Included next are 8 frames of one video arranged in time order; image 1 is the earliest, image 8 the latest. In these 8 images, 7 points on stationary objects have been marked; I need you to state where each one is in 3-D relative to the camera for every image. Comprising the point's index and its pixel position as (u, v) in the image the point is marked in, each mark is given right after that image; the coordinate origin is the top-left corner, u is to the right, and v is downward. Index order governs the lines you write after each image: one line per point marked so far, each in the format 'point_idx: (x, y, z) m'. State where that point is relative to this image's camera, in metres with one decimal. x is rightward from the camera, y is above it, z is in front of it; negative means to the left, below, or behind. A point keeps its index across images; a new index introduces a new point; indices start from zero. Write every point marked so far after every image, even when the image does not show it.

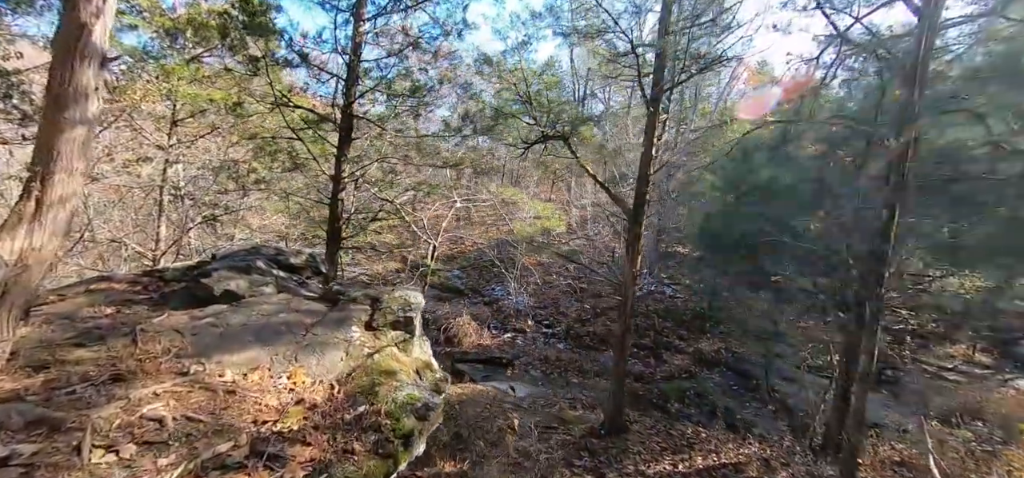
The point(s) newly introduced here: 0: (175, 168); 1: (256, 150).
0: (-7.2, +1.5, +11.2) m
1: (-4.2, +1.5, +8.6) m
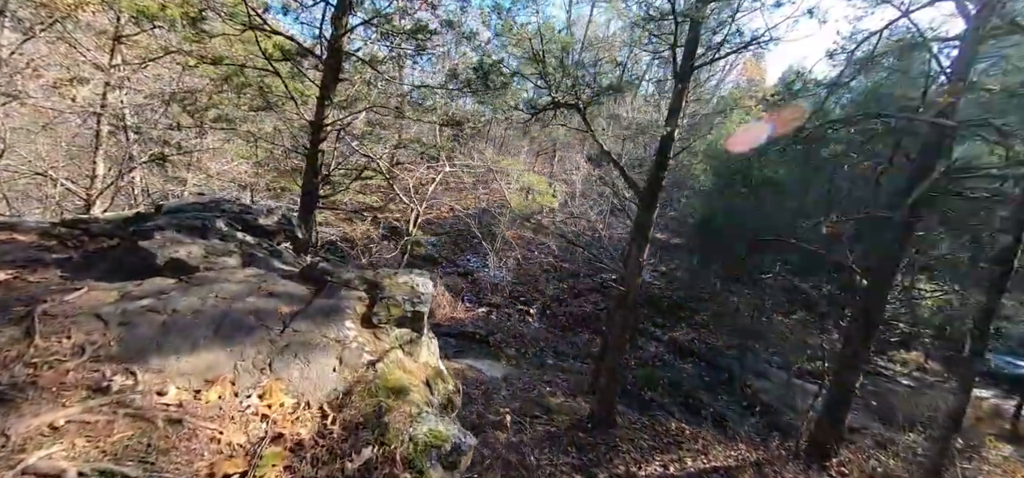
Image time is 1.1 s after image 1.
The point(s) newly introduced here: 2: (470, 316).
0: (-7.2, +2.7, +9.7) m
1: (-4.1, +2.2, +7.3) m
2: (-1.2, -2.2, +14.8) m
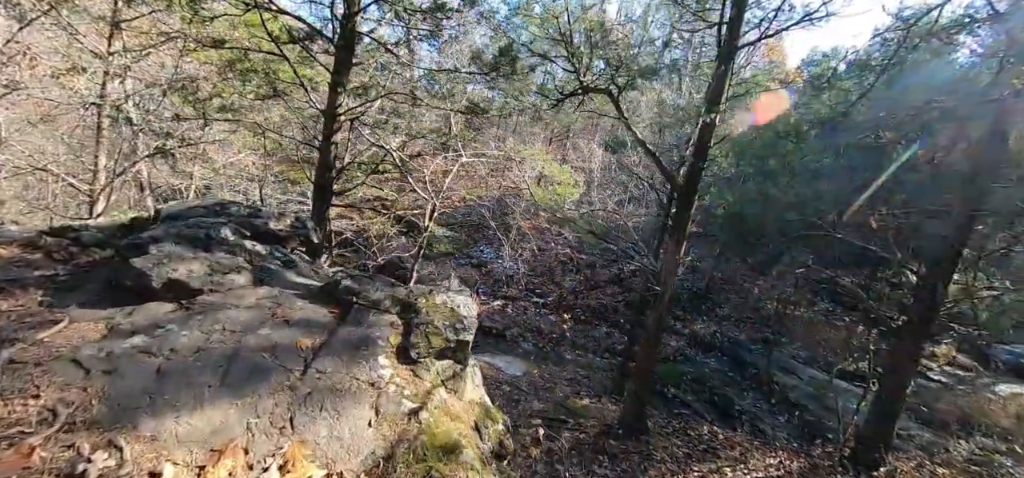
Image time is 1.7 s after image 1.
0: (-6.9, +2.7, +9.2) m
1: (-3.7, +2.2, +6.7) m
2: (-0.7, -2.0, +14.4) m
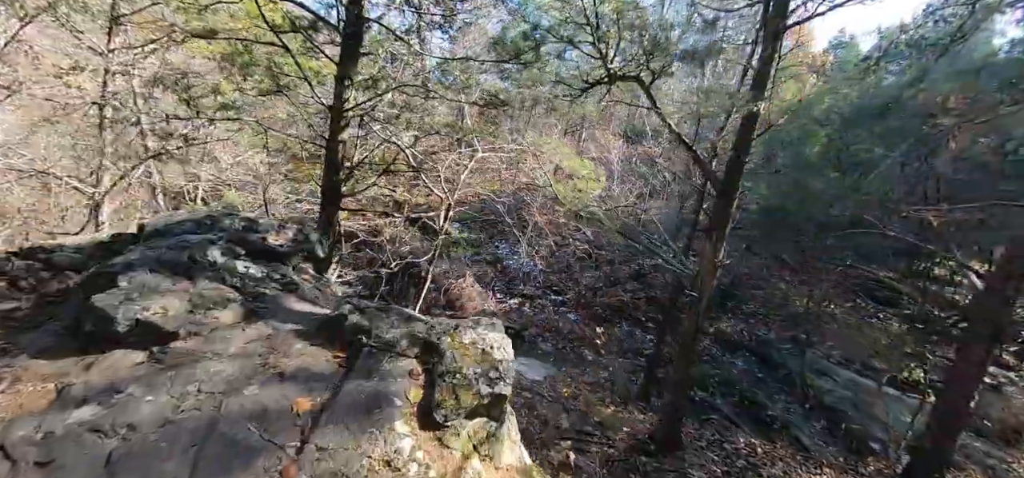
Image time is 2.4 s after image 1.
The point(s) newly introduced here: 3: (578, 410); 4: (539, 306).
0: (-6.6, +2.7, +8.8) m
1: (-3.5, +2.1, +6.3) m
2: (-0.3, -1.9, +13.9) m
3: (+1.1, -2.9, +8.8) m
4: (+0.7, -1.8, +14.3) m
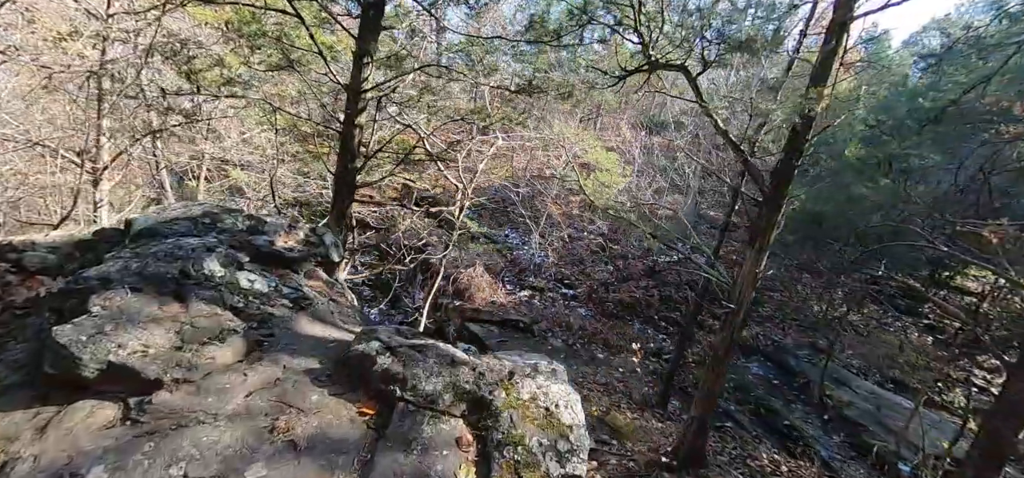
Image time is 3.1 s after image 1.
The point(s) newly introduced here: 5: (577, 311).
0: (-6.1, +3.0, +8.2) m
1: (-3.1, +2.3, +5.7) m
2: (0.0, -1.6, +13.5) m
3: (+1.3, -2.8, +8.4) m
4: (+1.0, -1.6, +13.9) m
5: (+1.7, -1.9, +13.7) m
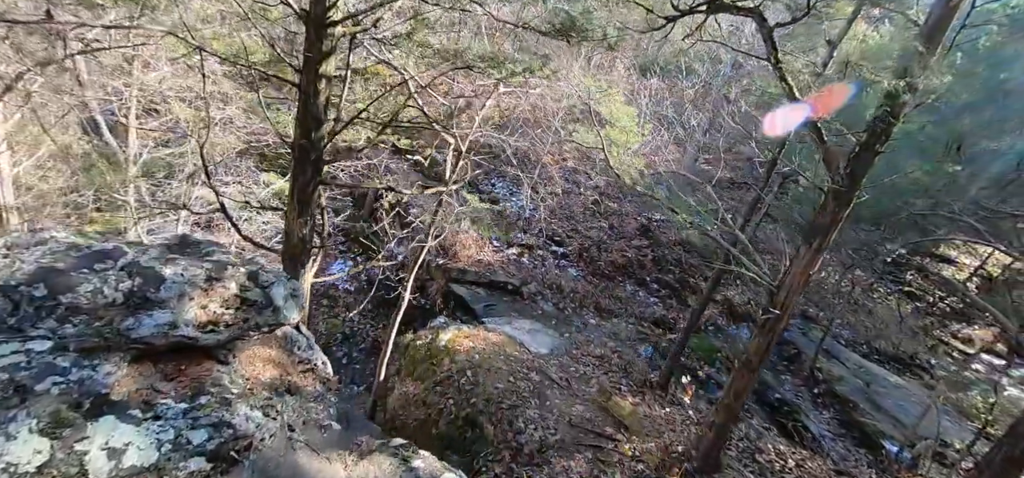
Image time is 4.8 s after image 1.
0: (-6.0, +3.6, +6.3) m
1: (-2.9, +2.4, +4.1) m
2: (-0.3, -0.5, +12.5) m
3: (+1.2, -2.4, +7.7) m
4: (+0.7, -0.5, +12.9) m
5: (+1.4, -0.8, +12.8) m
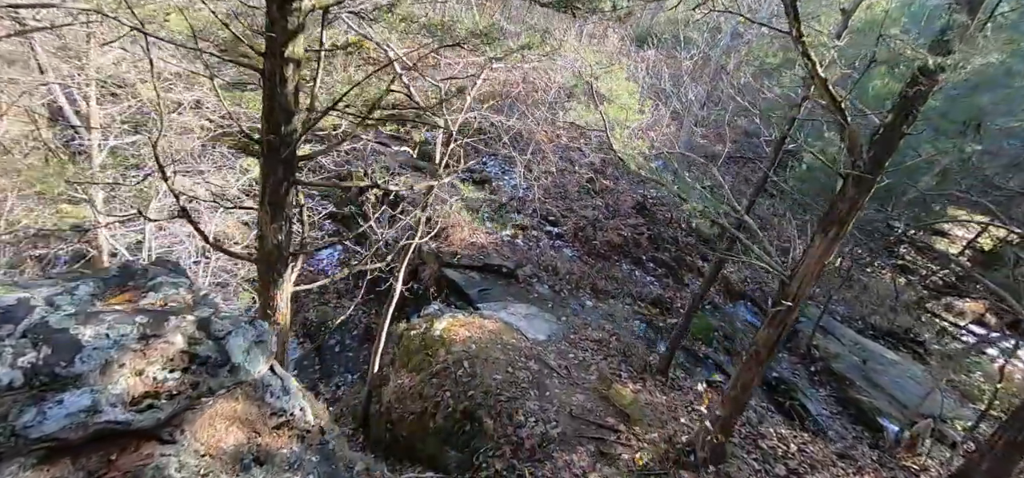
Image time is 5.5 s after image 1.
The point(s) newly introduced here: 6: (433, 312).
0: (-6.1, +3.6, +5.7) m
1: (-2.9, +2.4, +3.6) m
2: (-0.5, -0.1, +12.2) m
3: (+1.2, -2.2, +7.5) m
4: (+0.5, 0.0, +12.7) m
5: (+1.2, -0.3, +12.6) m
6: (-1.4, -1.3, +9.6) m
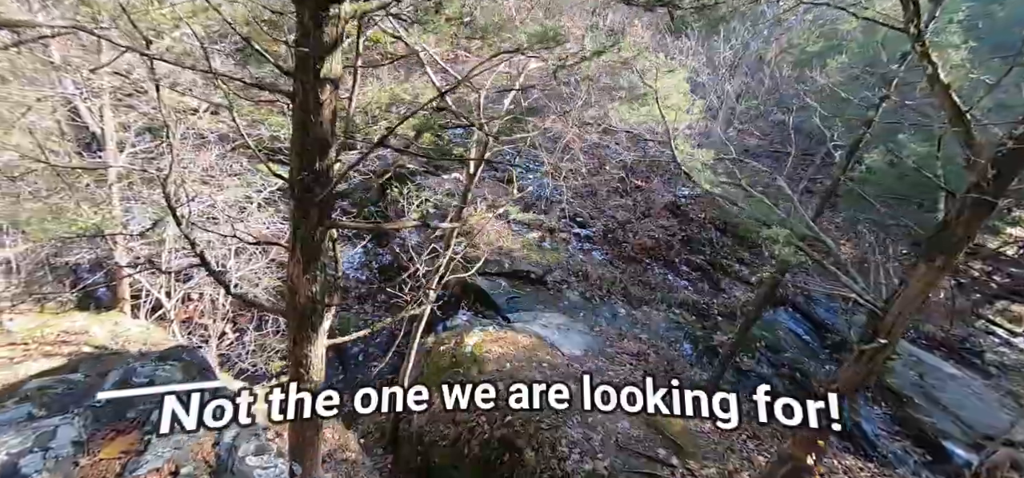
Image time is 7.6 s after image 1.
0: (-5.6, +3.3, +5.2) m
1: (-2.5, +2.1, +3.1) m
2: (+0.2, -0.2, +11.6) m
3: (+1.7, -2.4, +6.9) m
4: (+1.2, -0.1, +12.1) m
5: (+1.9, -0.4, +12.0) m
6: (-0.9, -1.5, +9.1) m
